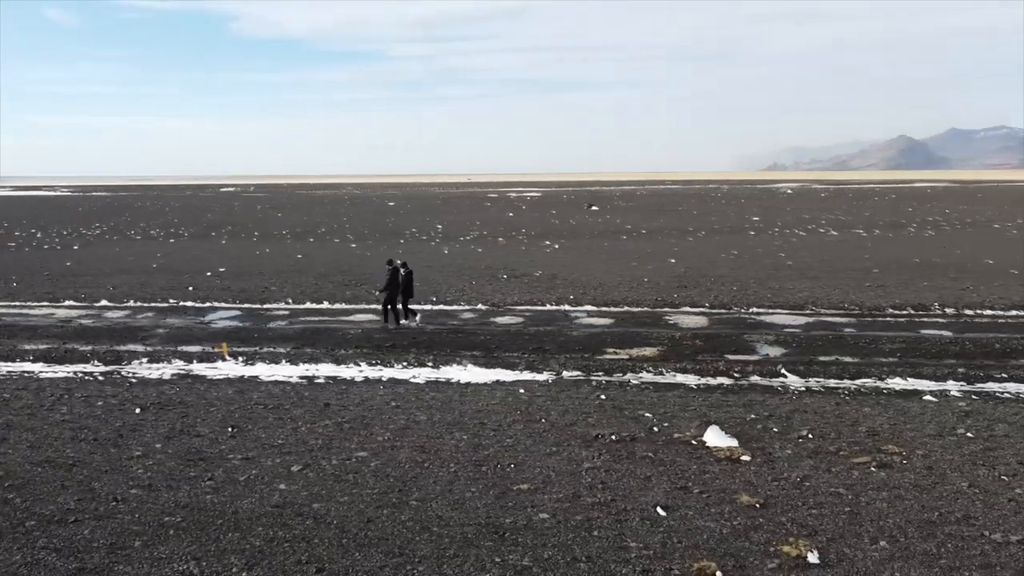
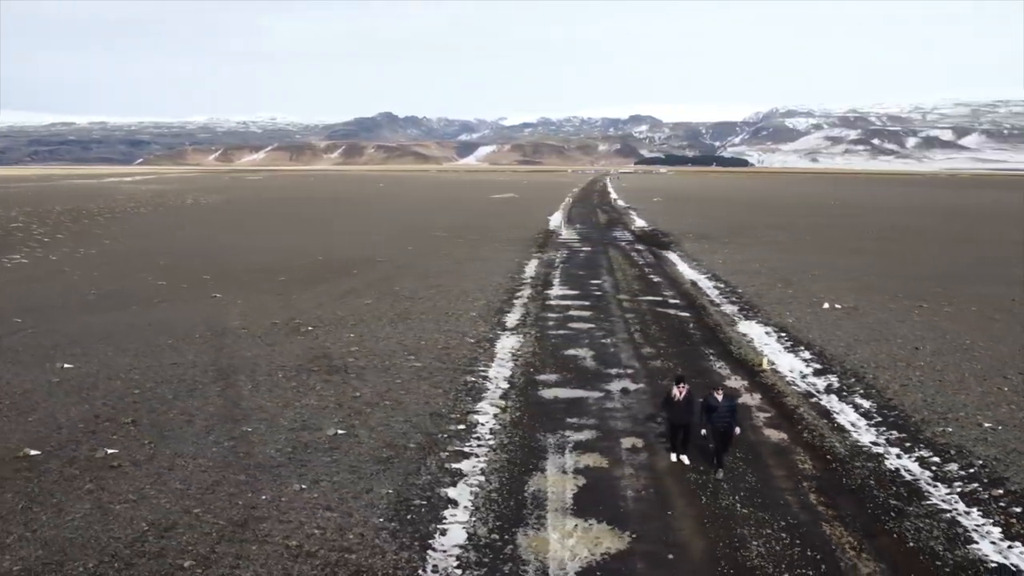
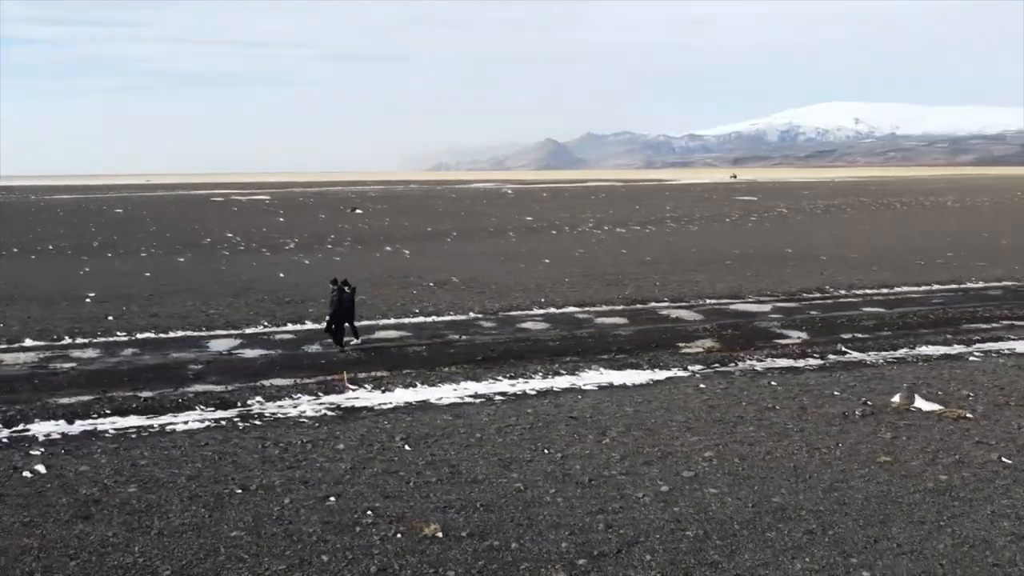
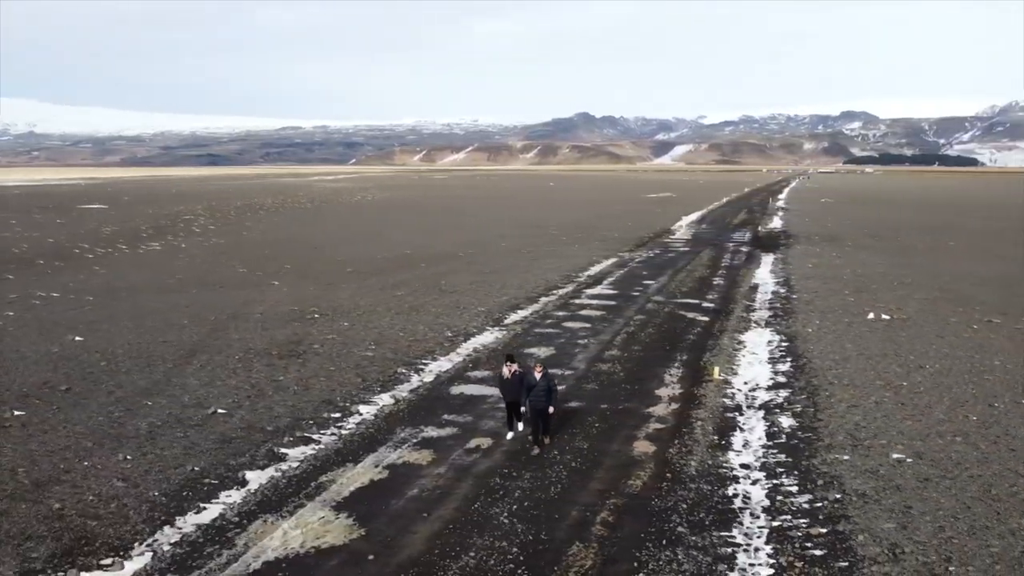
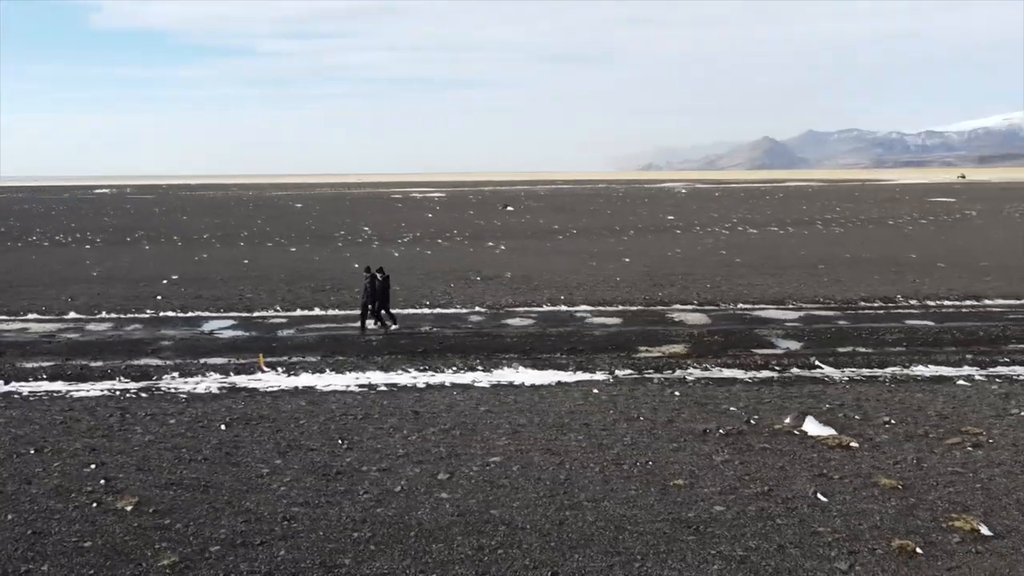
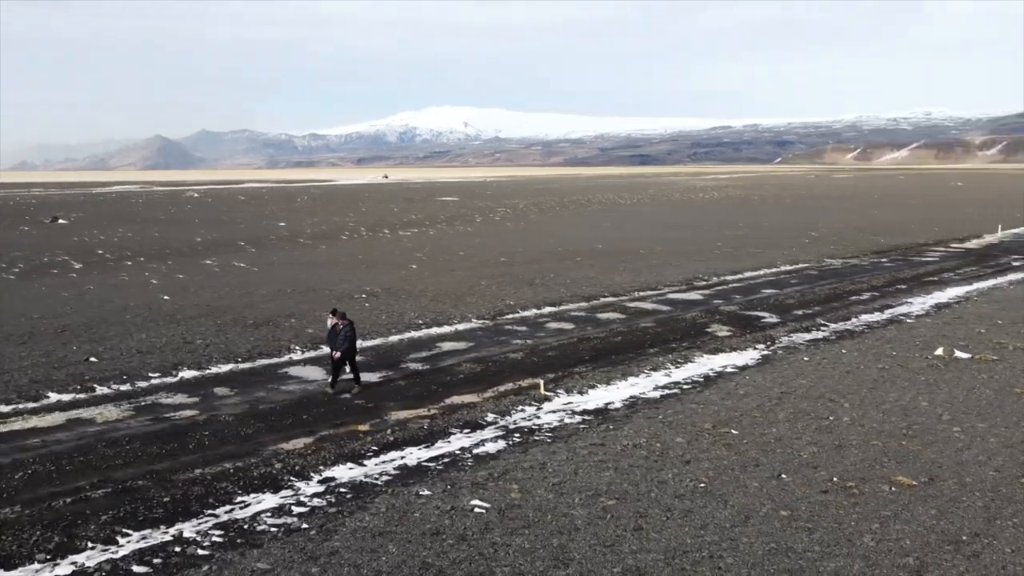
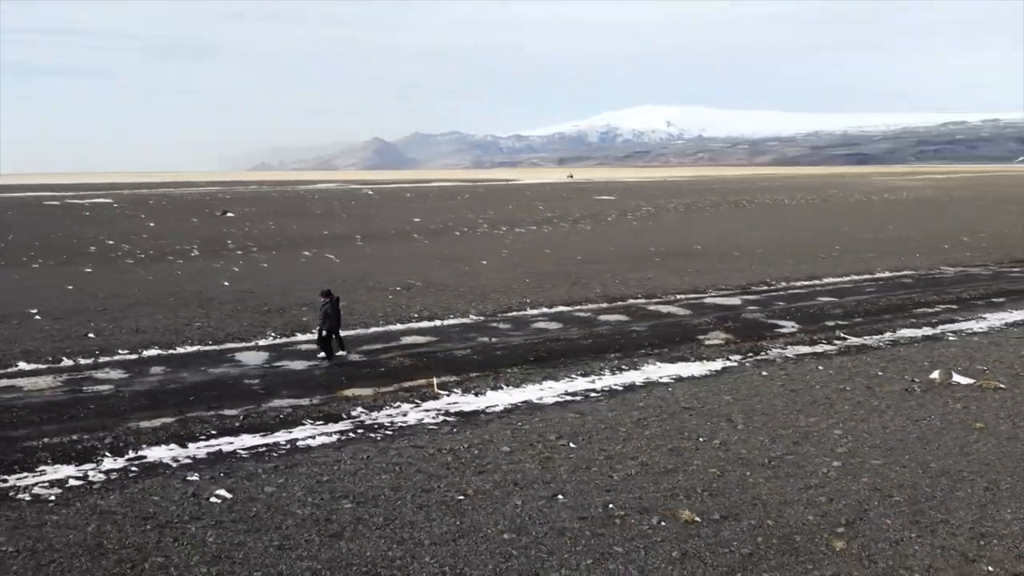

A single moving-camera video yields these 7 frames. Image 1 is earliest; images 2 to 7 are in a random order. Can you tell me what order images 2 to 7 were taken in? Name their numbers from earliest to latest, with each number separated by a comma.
5, 3, 7, 6, 4, 2
